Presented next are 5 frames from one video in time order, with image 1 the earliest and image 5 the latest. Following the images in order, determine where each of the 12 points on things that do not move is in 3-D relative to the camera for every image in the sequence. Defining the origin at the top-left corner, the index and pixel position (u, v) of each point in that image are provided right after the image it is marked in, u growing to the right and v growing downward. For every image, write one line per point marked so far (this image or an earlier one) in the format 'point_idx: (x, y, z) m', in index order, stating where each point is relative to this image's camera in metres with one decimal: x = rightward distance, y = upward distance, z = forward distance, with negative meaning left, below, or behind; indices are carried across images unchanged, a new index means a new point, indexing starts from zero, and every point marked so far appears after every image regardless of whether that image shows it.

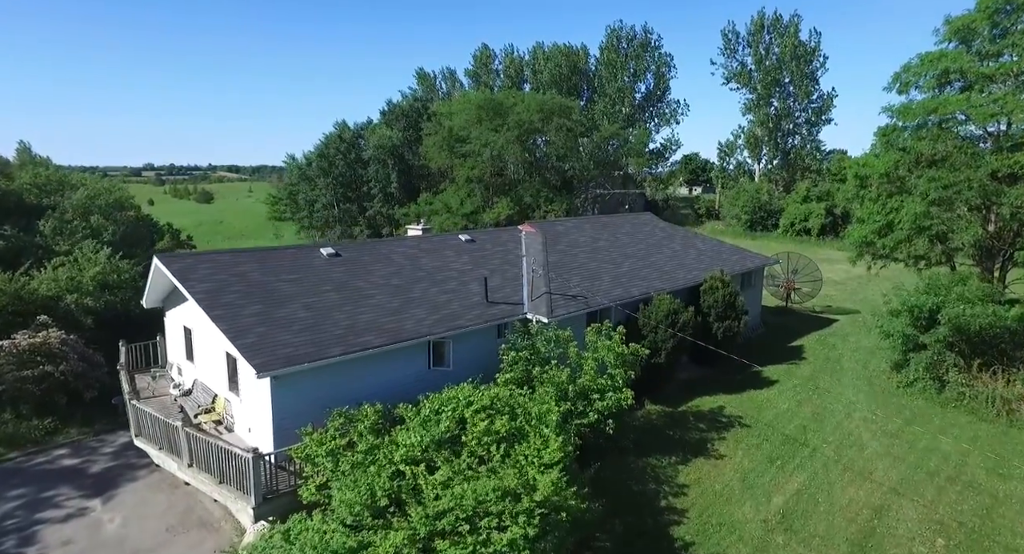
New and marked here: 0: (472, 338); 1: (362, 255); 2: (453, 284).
0: (-0.9, -1.4, +13.8) m
1: (-3.6, +0.5, +15.0) m
2: (-1.4, -0.2, +15.0) m
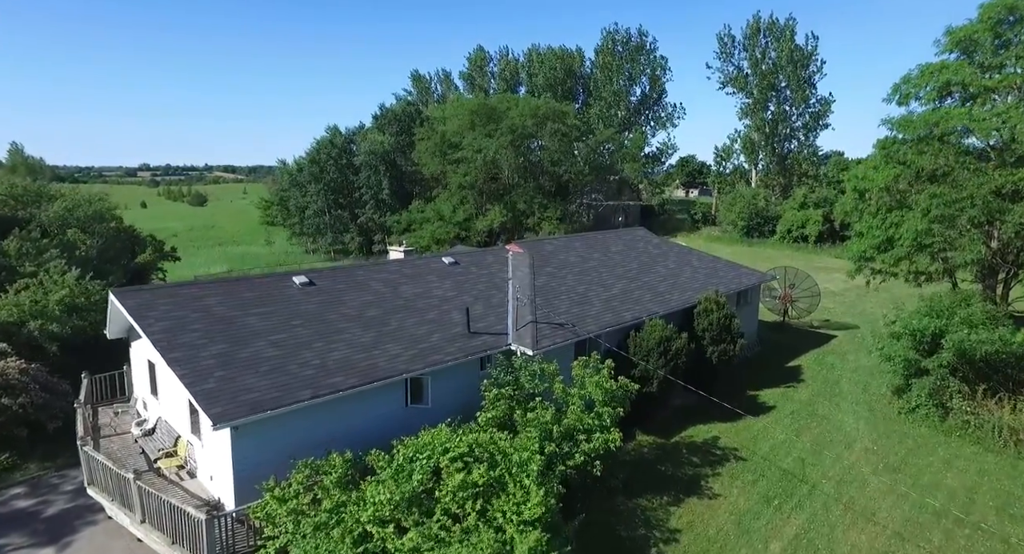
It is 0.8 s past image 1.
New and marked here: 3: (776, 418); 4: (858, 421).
0: (-1.3, -2.0, +13.1) m
1: (-4.0, -0.1, +14.3) m
2: (-1.8, -0.8, +14.3) m
3: (+7.4, -3.9, +17.4) m
4: (+9.7, -4.0, +17.4) m
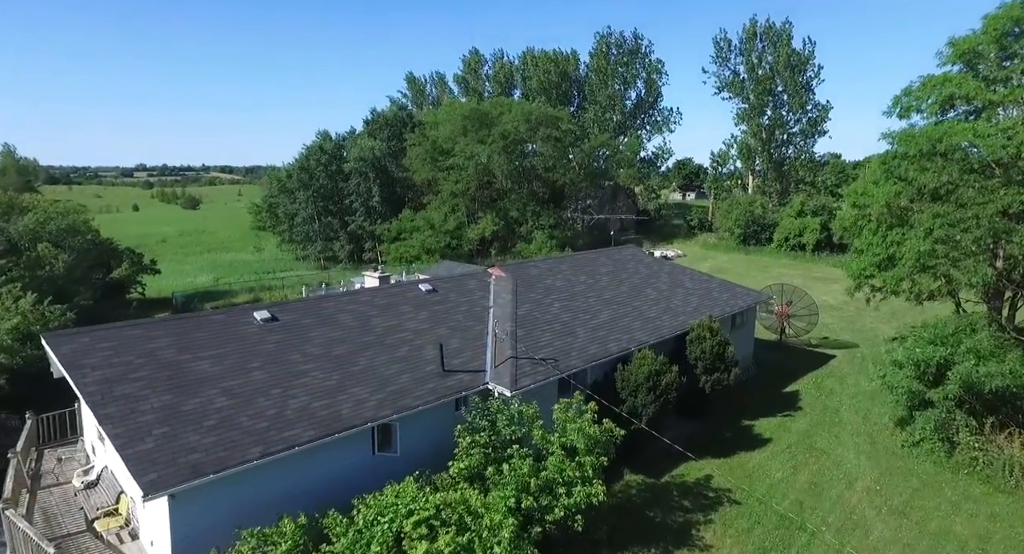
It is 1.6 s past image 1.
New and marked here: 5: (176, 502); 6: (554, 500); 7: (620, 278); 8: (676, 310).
0: (-1.7, -2.7, +12.1) m
1: (-4.5, -0.9, +13.3) m
2: (-2.3, -1.6, +13.3) m
3: (+6.9, -4.7, +16.5) m
4: (+9.2, -4.8, +16.5) m
5: (-4.8, -3.2, +8.9) m
6: (+0.7, -4.0, +11.1) m
7: (+3.4, 0.0, +19.8) m
8: (+5.0, -1.0, +18.8) m
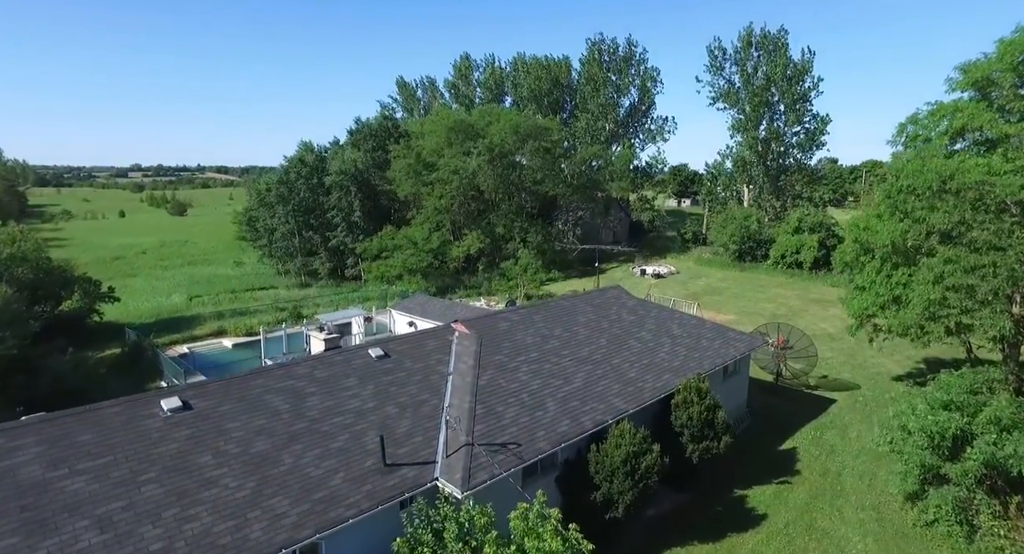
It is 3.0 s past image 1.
0: (-2.6, -4.2, +10.3) m
1: (-5.3, -2.3, +11.5) m
2: (-3.1, -3.0, +11.5) m
3: (+6.0, -6.1, +14.7) m
4: (+8.3, -6.2, +14.7) m
5: (-5.6, -4.6, +7.0) m
6: (-0.1, -5.4, +9.3) m
7: (+2.5, -1.5, +17.9) m
8: (+4.1, -2.4, +17.0) m
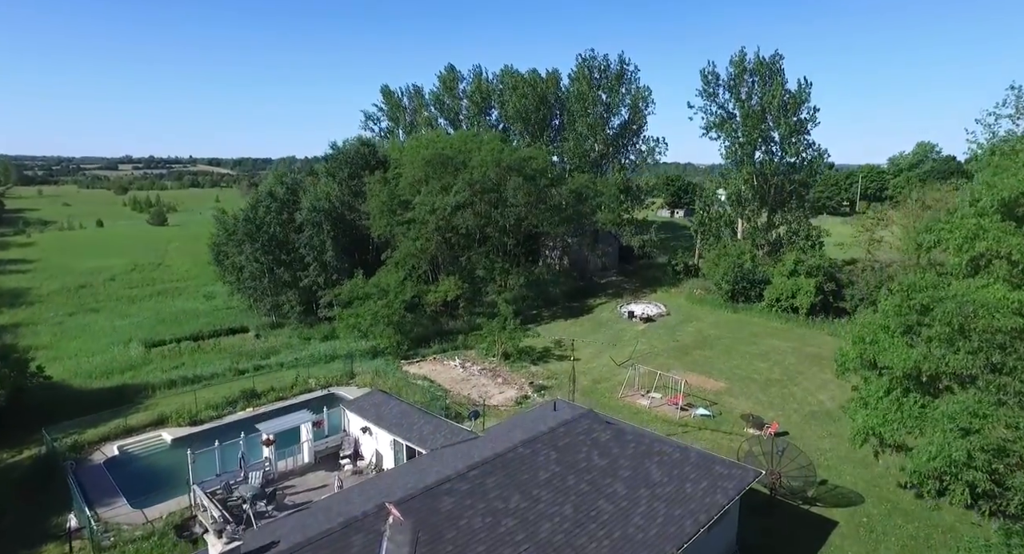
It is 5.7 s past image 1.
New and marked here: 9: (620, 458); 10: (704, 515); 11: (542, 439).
0: (-3.7, -8.0, +7.7) m
1: (-6.4, -6.1, +8.8) m
2: (-4.3, -6.8, +8.9) m
3: (+4.8, -9.8, +12.2) m
4: (+7.1, -9.9, +12.2) m
5: (-6.7, -8.5, +4.5) m
6: (-1.2, -9.2, +6.7) m
7: (+1.3, -5.1, +15.4) m
8: (+2.9, -6.1, +14.5) m
9: (+3.0, -4.9, +17.0) m
10: (+4.9, -6.1, +15.9) m
11: (+0.9, -4.3, +16.8) m
